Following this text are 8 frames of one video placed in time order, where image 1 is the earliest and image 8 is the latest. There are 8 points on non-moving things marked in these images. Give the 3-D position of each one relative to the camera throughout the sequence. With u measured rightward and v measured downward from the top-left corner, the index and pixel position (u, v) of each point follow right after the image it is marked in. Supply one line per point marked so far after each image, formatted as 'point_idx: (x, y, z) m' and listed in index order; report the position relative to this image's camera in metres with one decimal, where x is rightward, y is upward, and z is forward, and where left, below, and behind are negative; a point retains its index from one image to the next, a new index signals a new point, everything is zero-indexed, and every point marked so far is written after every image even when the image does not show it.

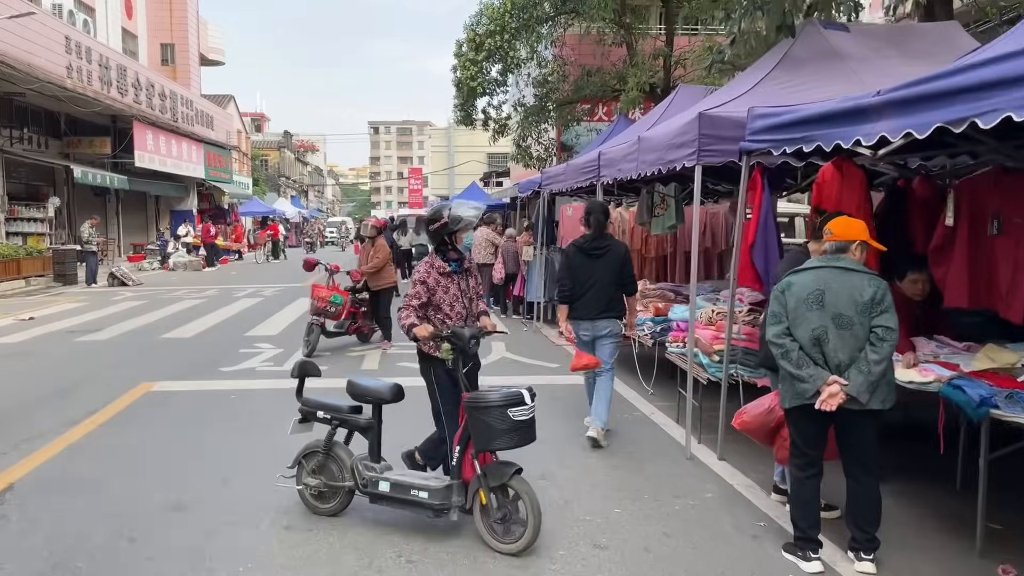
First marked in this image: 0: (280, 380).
0: (-2.3, -0.9, +7.6) m
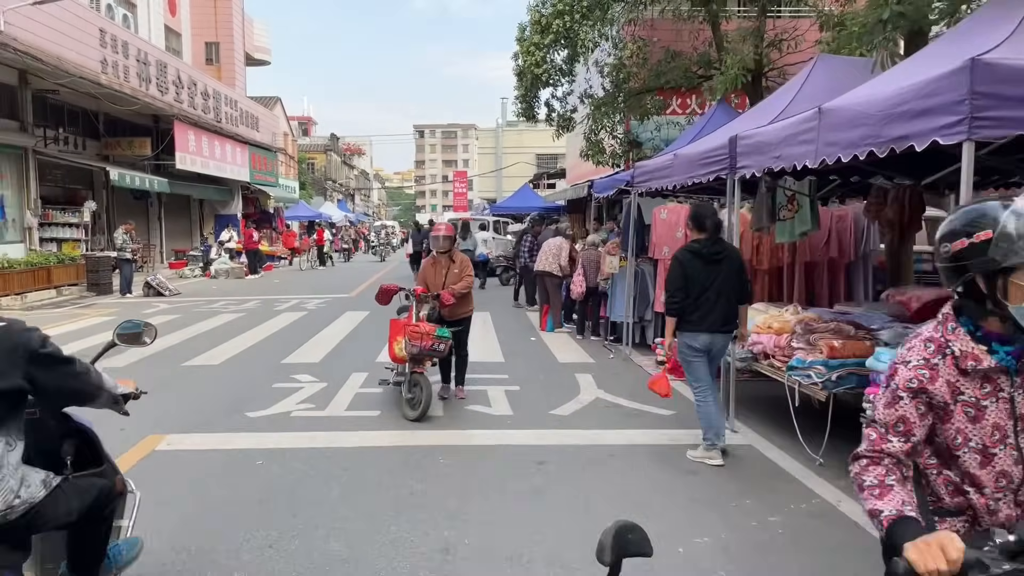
0: (-1.5, -1.1, +5.9) m
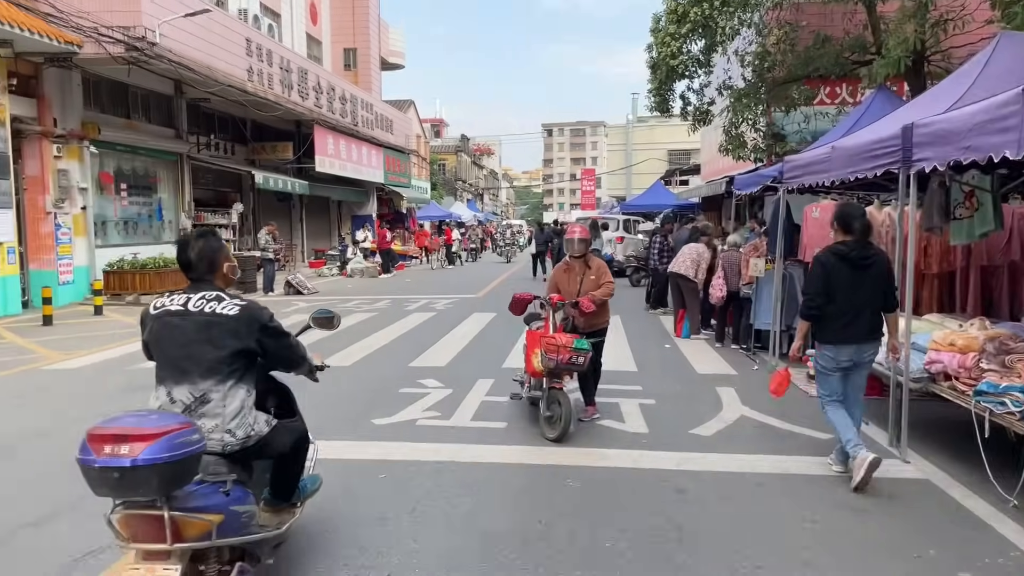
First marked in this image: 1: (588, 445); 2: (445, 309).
0: (-0.5, -1.1, +5.7) m
1: (+0.5, -1.1, +5.6) m
2: (-1.3, -0.4, +14.6) m
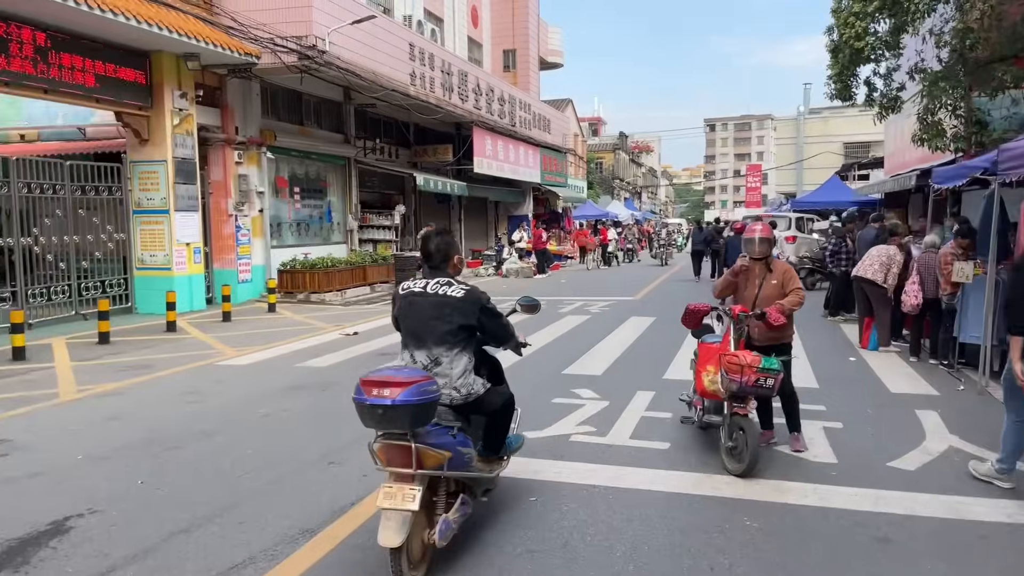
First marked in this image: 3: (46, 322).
0: (+0.6, -1.2, +5.2) m
1: (+1.6, -1.2, +4.9) m
2: (+1.6, -0.4, +14.1) m
3: (-7.2, -0.5, +12.1) m
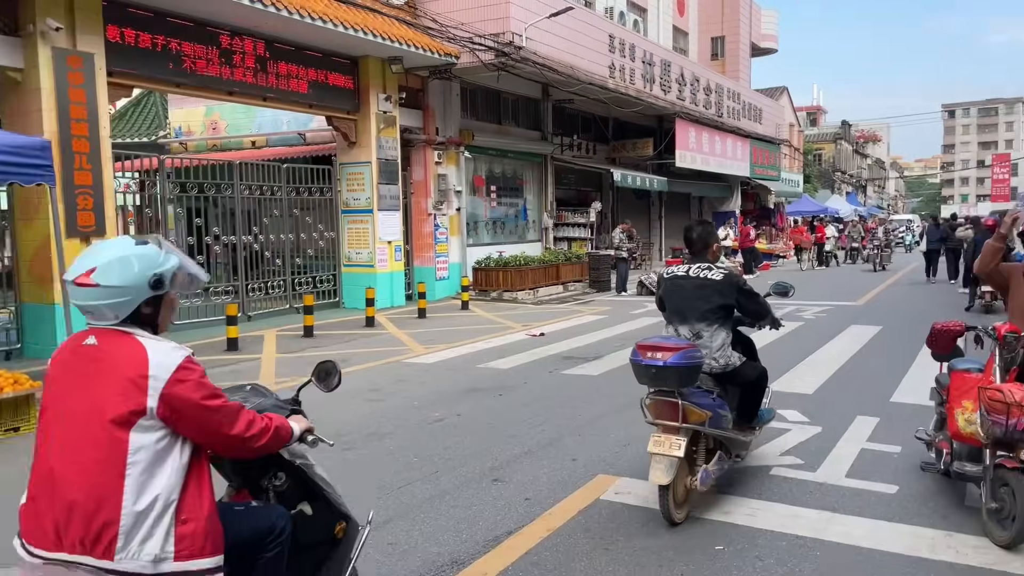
0: (+1.6, -1.2, +4.3) m
1: (+2.5, -1.2, +3.8) m
2: (+4.9, -0.5, +12.7) m
3: (-4.1, -0.4, +13.0) m
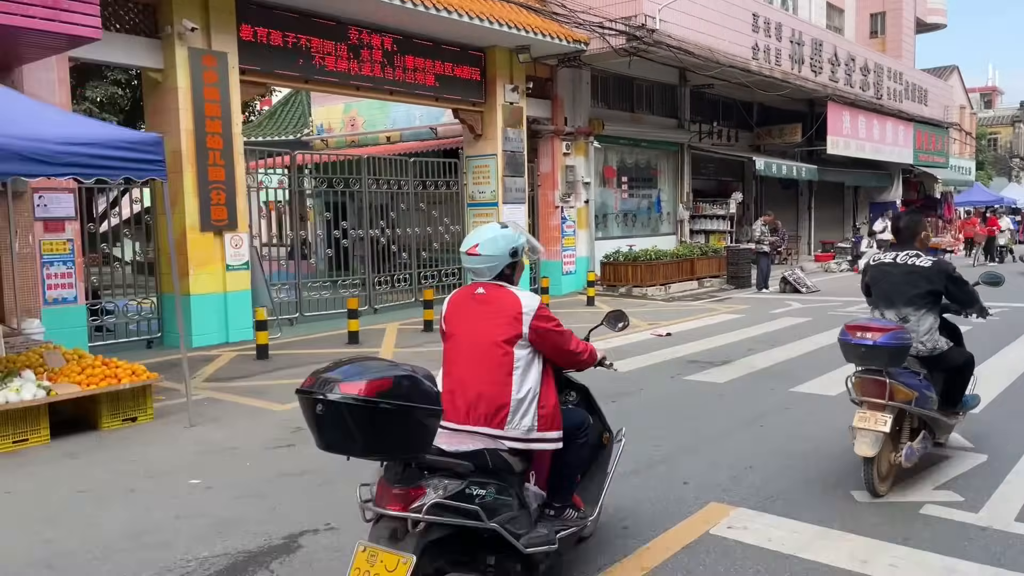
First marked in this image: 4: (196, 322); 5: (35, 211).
0: (+2.1, -1.2, +3.6) m
1: (+2.9, -1.3, +2.9) m
2: (+6.8, -0.5, +11.2) m
3: (-2.1, -0.3, +13.1) m
4: (-3.8, -0.4, +9.4) m
5: (-4.9, +0.8, +8.1) m
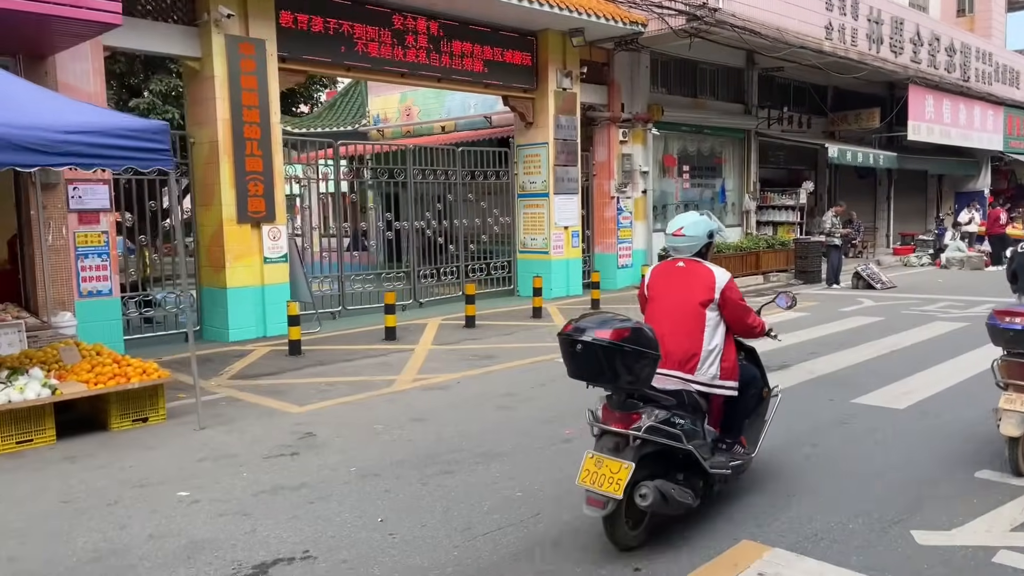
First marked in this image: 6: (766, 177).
0: (+2.1, -1.3, +2.9) m
1: (+2.8, -1.3, +2.2) m
2: (+7.4, -0.5, +10.1) m
3: (-1.2, -0.2, +12.8) m
4: (-3.3, -0.3, +9.3) m
5: (-4.5, +0.9, +8.0) m
6: (+6.3, +2.8, +19.4) m
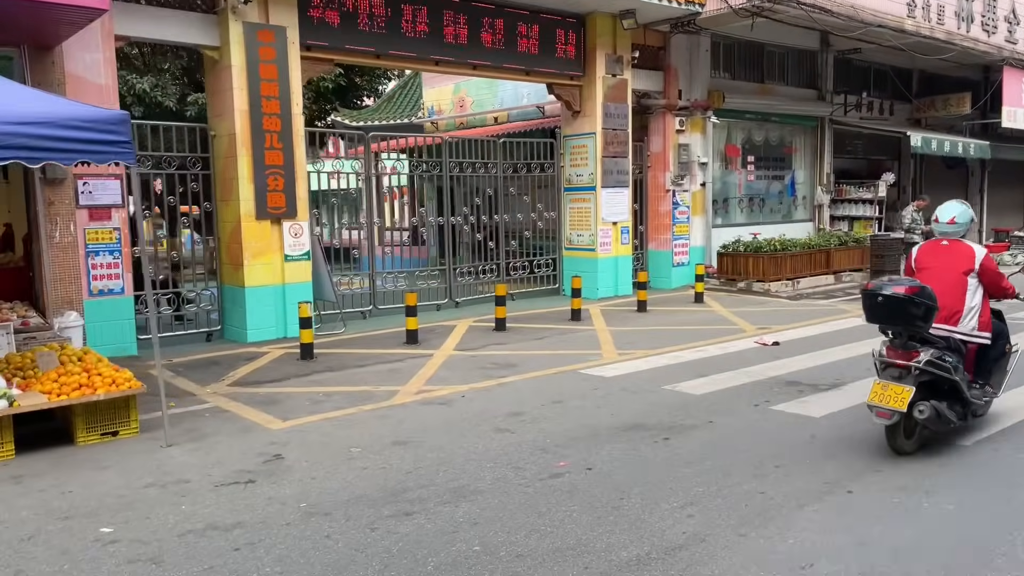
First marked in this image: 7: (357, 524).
0: (+1.8, -1.4, +2.1) m
1: (+2.4, -1.4, +1.3) m
2: (+7.8, -0.5, +8.7) m
3: (-0.6, -0.2, +12.2) m
4: (-3.0, -0.3, +8.9) m
5: (-4.3, +0.9, +7.7) m
6: (+7.6, +2.8, +18.0) m
7: (-0.7, -1.1, +3.7) m
